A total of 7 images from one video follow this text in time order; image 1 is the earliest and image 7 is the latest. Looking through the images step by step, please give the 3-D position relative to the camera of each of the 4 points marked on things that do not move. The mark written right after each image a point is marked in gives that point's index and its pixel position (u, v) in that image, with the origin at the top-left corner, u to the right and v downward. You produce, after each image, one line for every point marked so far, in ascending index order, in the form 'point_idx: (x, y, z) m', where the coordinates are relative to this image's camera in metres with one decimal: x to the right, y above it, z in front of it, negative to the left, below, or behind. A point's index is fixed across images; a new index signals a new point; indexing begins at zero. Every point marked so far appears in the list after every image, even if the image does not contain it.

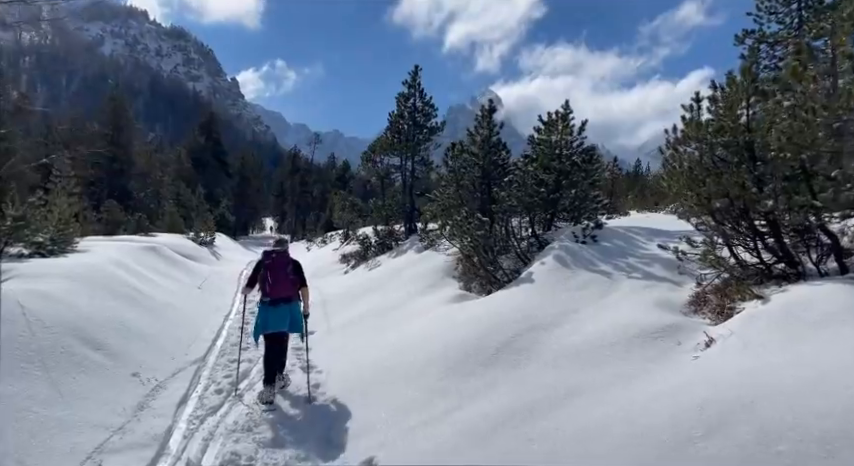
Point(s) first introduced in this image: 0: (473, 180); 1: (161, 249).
0: (+1.1, +1.3, +12.1) m
1: (-9.5, -0.6, +18.1) m
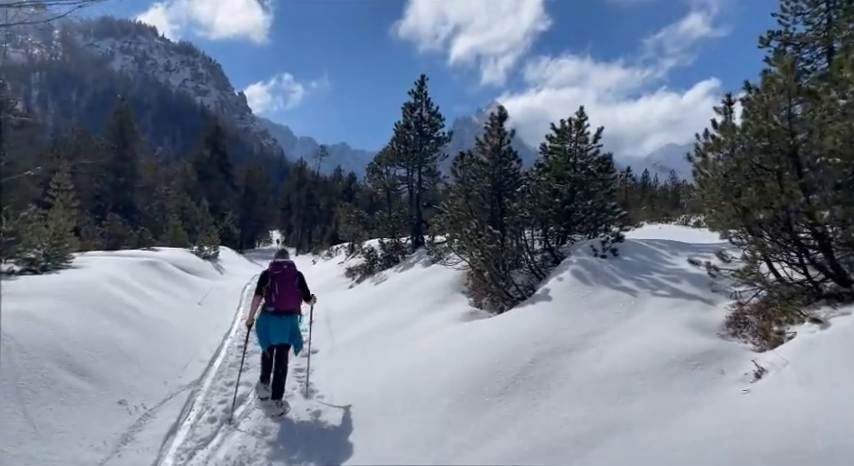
0: (+1.3, +1.0, +11.6) m
1: (-9.2, -1.1, +17.7) m
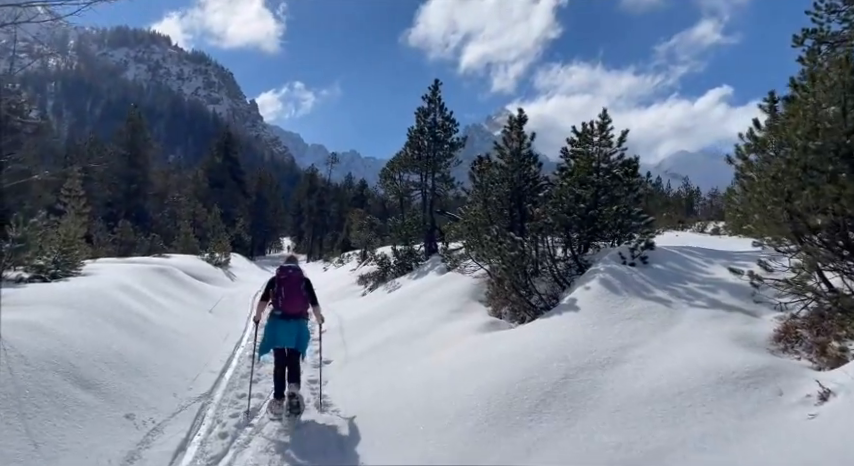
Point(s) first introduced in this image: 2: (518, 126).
0: (+1.6, +0.8, +11.2) m
1: (-8.7, -1.3, +17.4) m
2: (+2.0, +2.4, +11.4) m
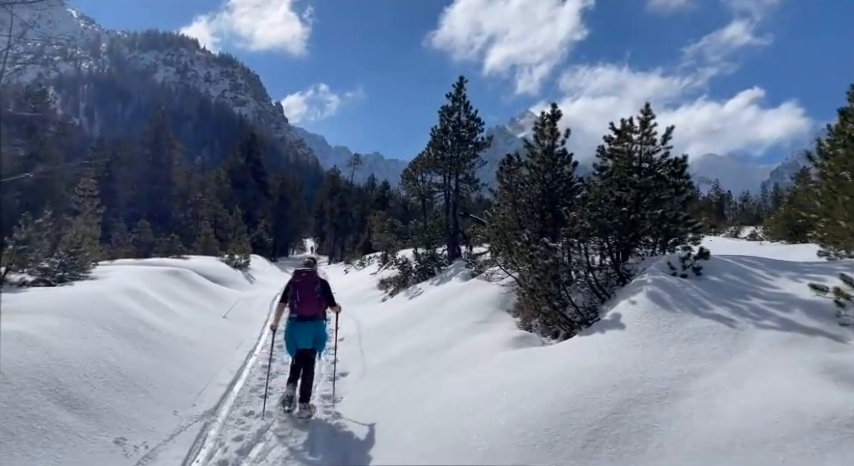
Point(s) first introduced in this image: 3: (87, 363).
0: (+2.1, +0.7, +10.3) m
1: (-8.0, -1.3, +17.0) m
2: (+2.5, +2.3, +10.5) m
3: (-4.7, -1.8, +7.2) m
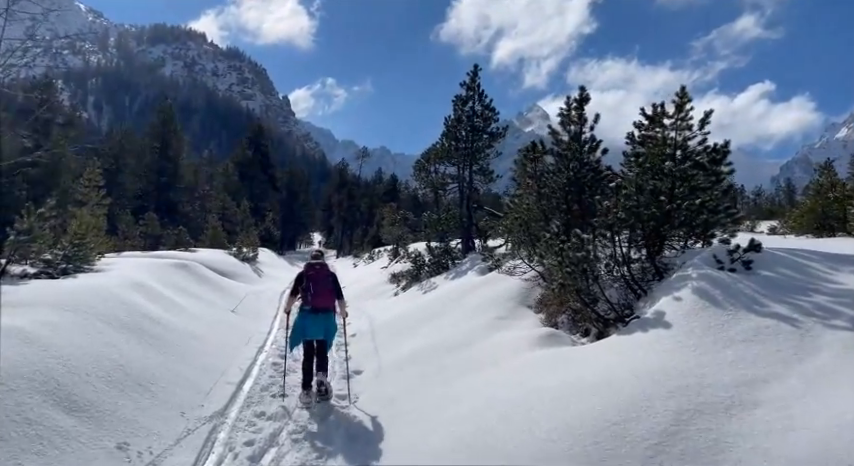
0: (+2.5, +0.9, +9.8) m
1: (-7.5, -1.1, +16.6) m
2: (+2.9, +2.4, +9.9) m
3: (-4.4, -1.7, +6.7) m
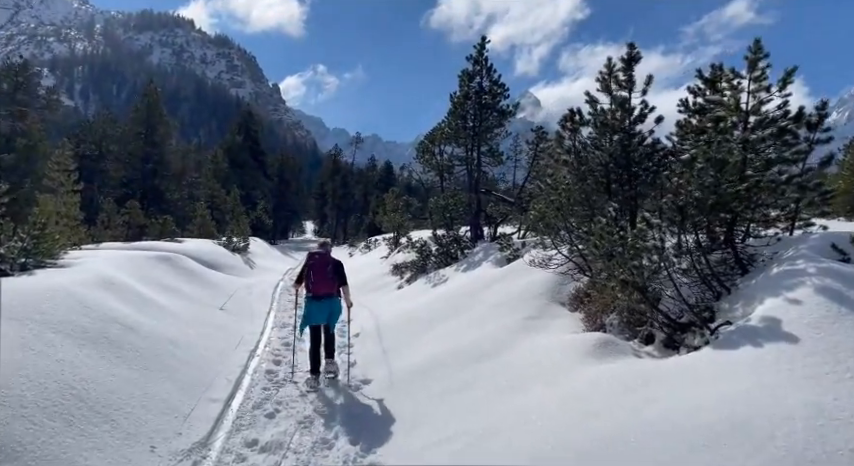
0: (+2.8, +1.1, +8.2) m
1: (-7.3, -0.7, +15.0) m
2: (+3.2, +2.7, +8.4) m
3: (-4.0, -1.5, +5.2) m
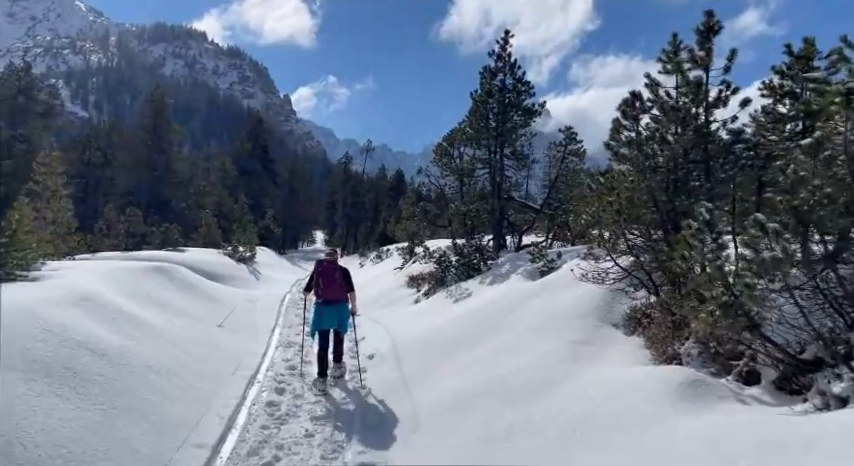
0: (+3.2, +1.0, +6.8) m
1: (-6.7, -1.0, +13.7) m
2: (+3.7, +2.6, +7.0) m
3: (-3.6, -1.6, +3.8) m
